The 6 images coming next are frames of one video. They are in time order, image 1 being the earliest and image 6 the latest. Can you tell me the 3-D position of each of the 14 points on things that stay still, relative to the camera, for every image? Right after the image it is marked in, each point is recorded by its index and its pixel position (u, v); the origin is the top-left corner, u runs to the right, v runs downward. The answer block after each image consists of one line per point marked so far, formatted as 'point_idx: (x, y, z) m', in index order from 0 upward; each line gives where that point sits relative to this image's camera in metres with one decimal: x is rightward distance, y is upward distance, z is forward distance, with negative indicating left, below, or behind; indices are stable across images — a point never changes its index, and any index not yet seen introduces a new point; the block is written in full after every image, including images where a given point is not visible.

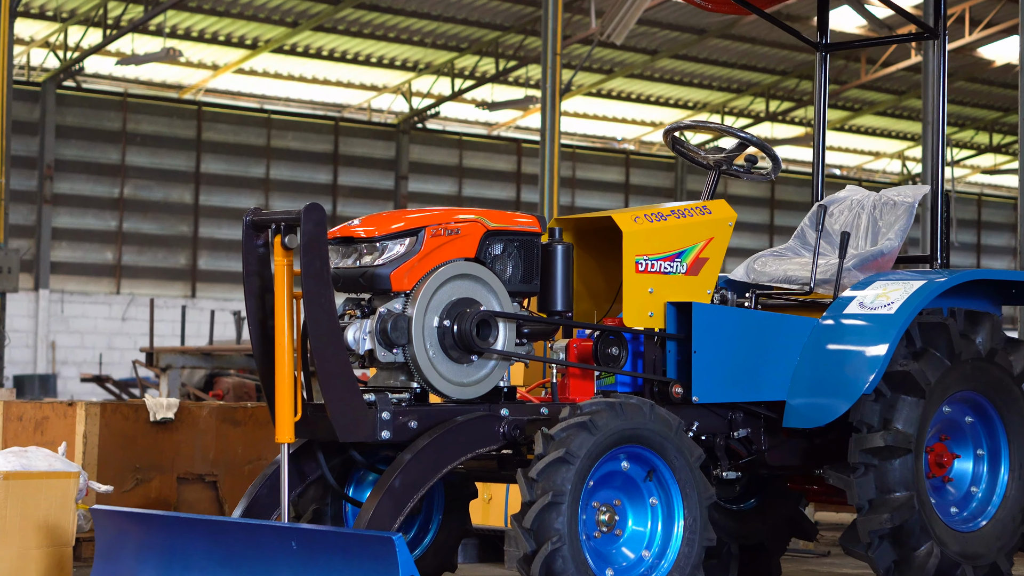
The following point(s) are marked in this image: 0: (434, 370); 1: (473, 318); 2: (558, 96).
0: (-0.2, -0.2, +3.6) m
1: (-0.1, -0.1, +3.7) m
2: (+0.3, +1.3, +12.6) m
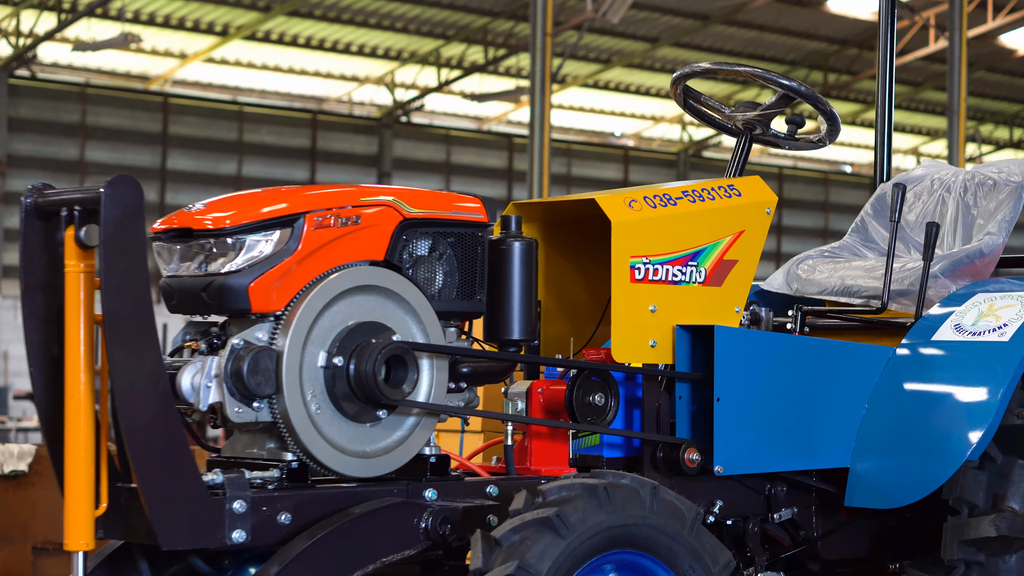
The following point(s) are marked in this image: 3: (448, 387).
0: (-0.3, -0.2, +2.4) m
1: (-0.2, -0.1, +2.4) m
2: (+0.2, +1.3, +11.3) m
3: (-0.1, -0.1, +2.6) m
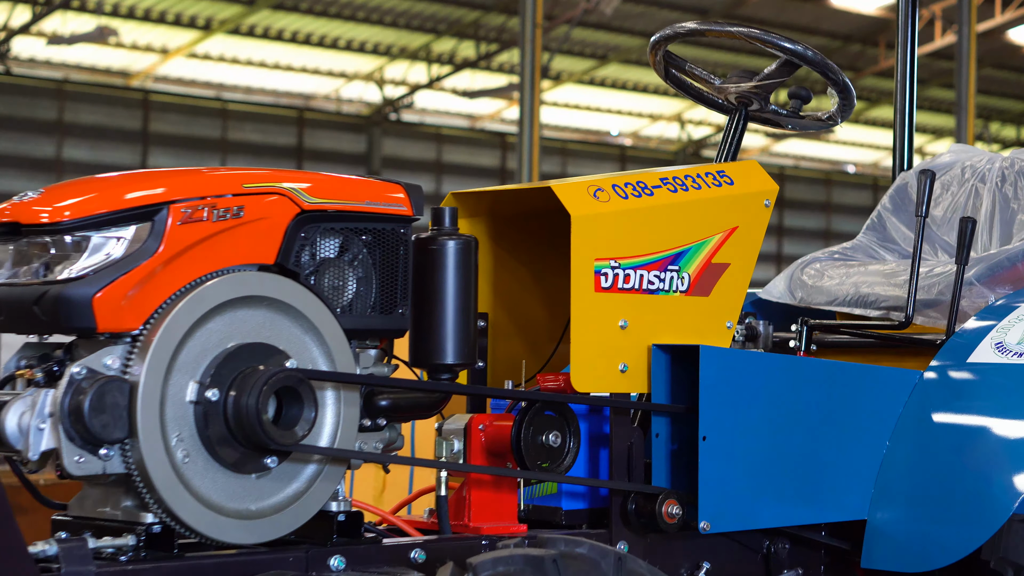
0: (-0.3, -0.2, +1.8) m
1: (-0.3, -0.1, +1.8) m
2: (+0.2, +1.3, +10.8) m
3: (-0.2, -0.2, +2.0) m
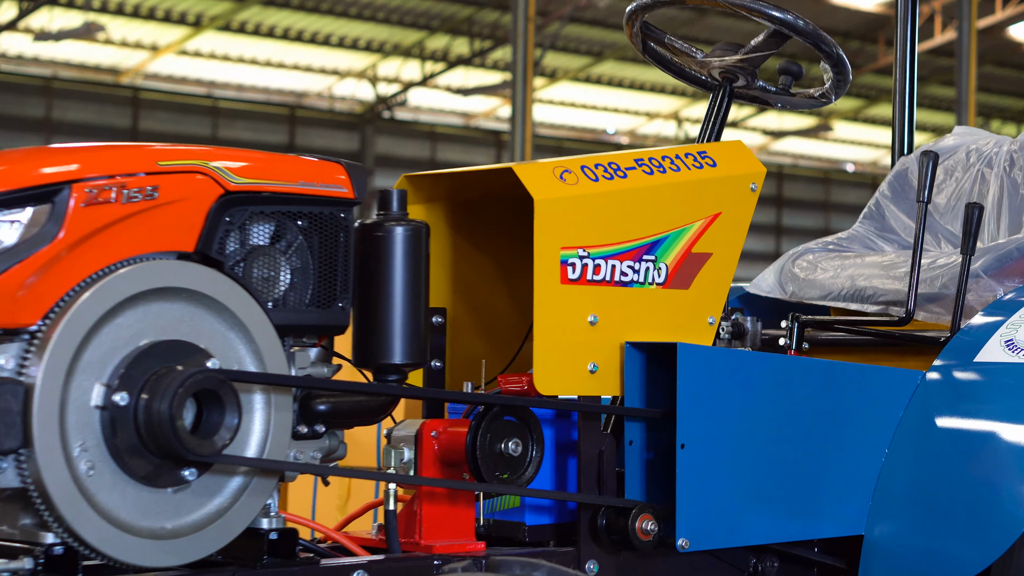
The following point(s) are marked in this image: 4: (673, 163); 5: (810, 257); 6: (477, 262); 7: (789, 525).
0: (-0.4, -0.2, +1.6) m
1: (-0.3, -0.1, +1.6) m
2: (+0.1, +1.3, +10.6) m
3: (-0.2, -0.1, +1.8) m
4: (+0.2, +0.1, +2.1) m
5: (+0.5, 0.0, +2.7) m
6: (-0.1, 0.0, +2.2) m
7: (+0.3, -0.3, +2.1) m
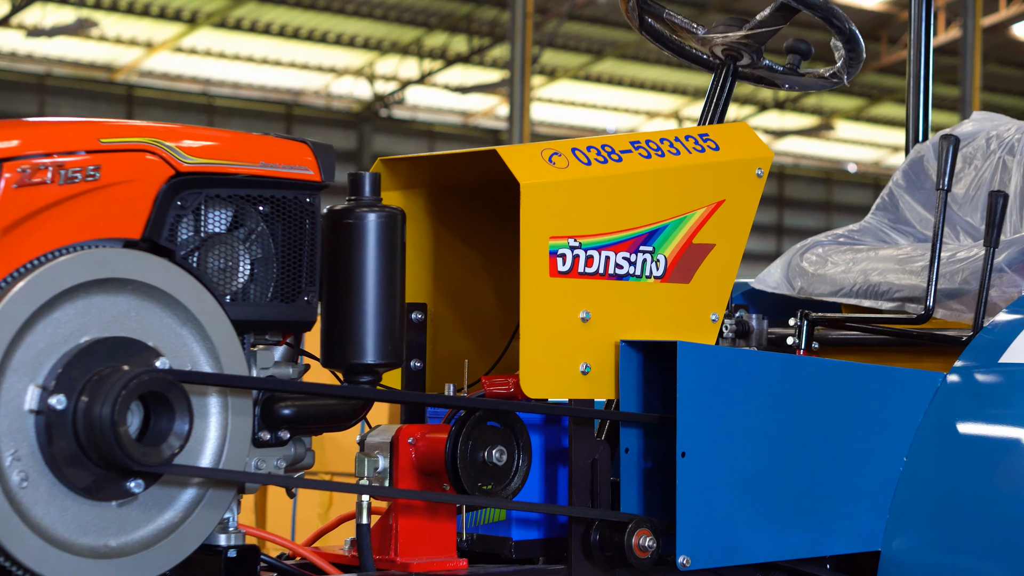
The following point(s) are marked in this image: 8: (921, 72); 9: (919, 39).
0: (-0.4, -0.2, +1.4) m
1: (-0.3, -0.1, +1.5) m
2: (+0.1, +1.3, +10.4) m
3: (-0.2, -0.1, +1.6) m
4: (+0.2, +0.2, +2.0) m
5: (+0.4, +0.1, +2.6) m
6: (-0.1, 0.0, +2.1) m
7: (+0.3, -0.3, +1.9) m
8: (+0.7, +0.4, +3.1) m
9: (+0.7, +0.4, +3.1) m
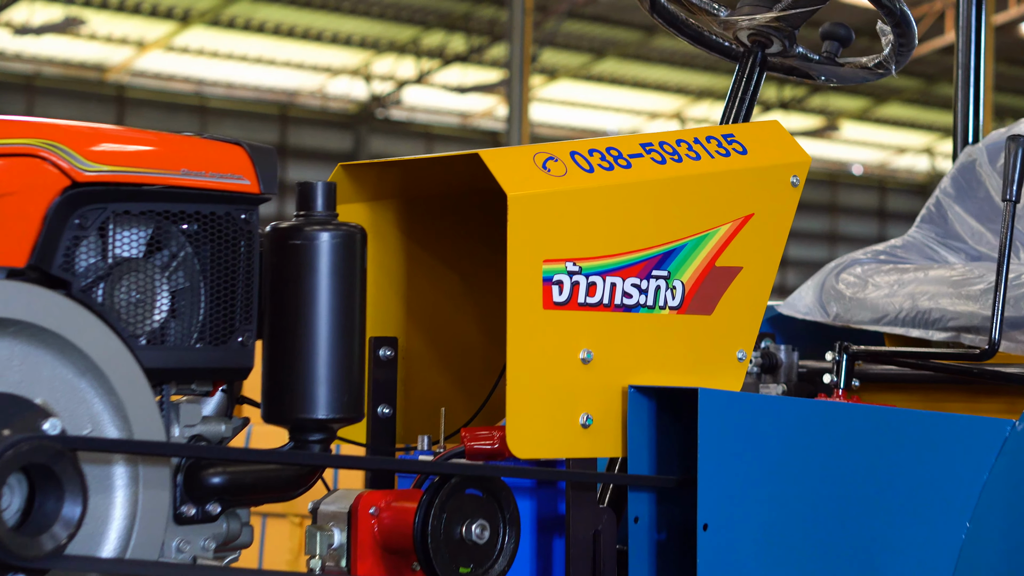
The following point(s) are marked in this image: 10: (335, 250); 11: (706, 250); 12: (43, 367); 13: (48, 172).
0: (-0.4, -0.2, +1.1) m
1: (-0.3, -0.1, +1.1) m
2: (+0.1, +1.2, +10.1) m
3: (-0.2, -0.2, +1.3) m
4: (+0.2, +0.1, +1.7) m
5: (+0.4, 0.0, +2.3) m
6: (-0.1, 0.0, +1.8) m
7: (+0.3, -0.3, +1.6) m
8: (+0.7, +0.3, +2.7) m
9: (+0.7, +0.4, +2.7) m
10: (-0.1, 0.0, +1.4) m
11: (+0.2, 0.0, +1.6) m
12: (-0.3, -0.1, +1.2) m
13: (-0.3, +0.1, +1.3) m
